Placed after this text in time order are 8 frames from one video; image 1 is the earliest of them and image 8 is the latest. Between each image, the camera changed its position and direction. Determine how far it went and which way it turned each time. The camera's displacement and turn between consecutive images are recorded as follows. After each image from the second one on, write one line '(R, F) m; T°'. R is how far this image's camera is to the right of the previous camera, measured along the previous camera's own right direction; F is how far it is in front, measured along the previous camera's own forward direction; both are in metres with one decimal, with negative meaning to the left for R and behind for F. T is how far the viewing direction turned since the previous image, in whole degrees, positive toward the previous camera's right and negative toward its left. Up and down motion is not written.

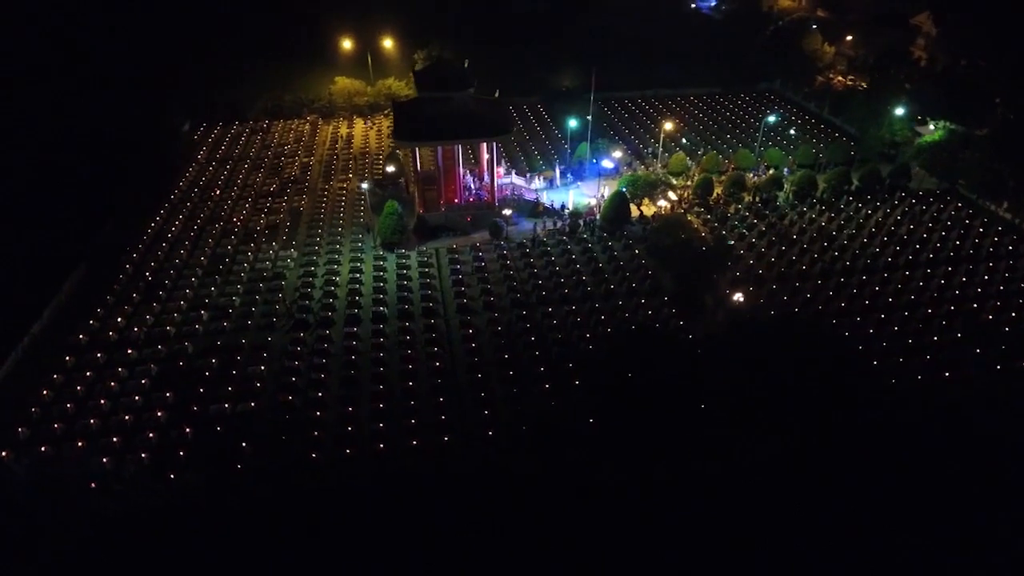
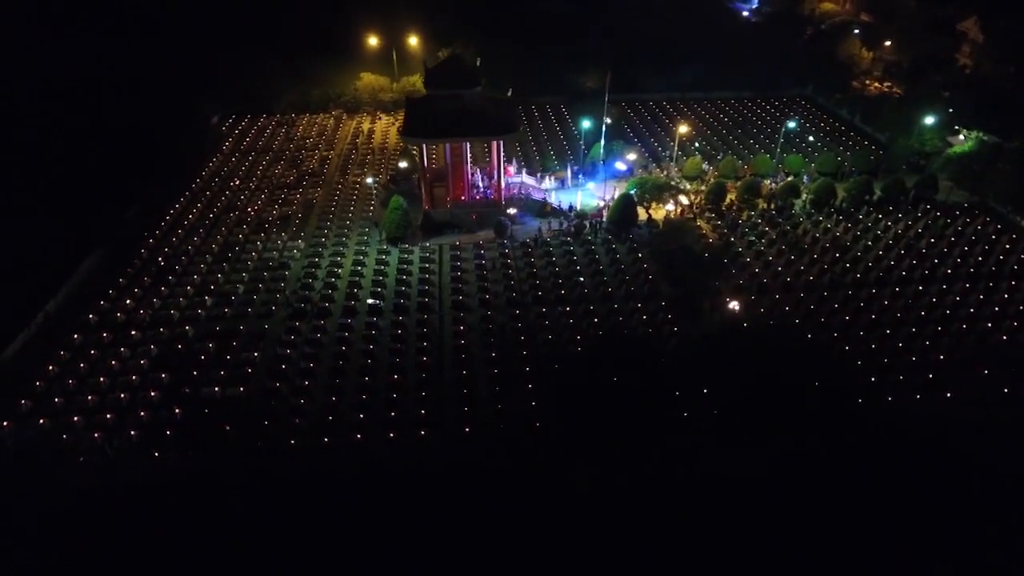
(+1.2, 0.0) m; -4°
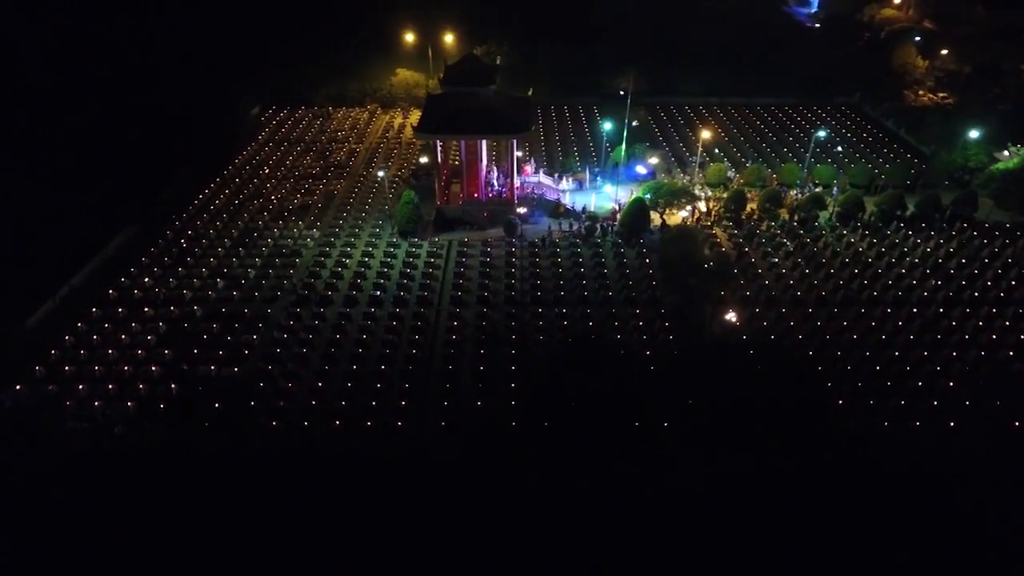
(+1.5, 0.0) m; -5°
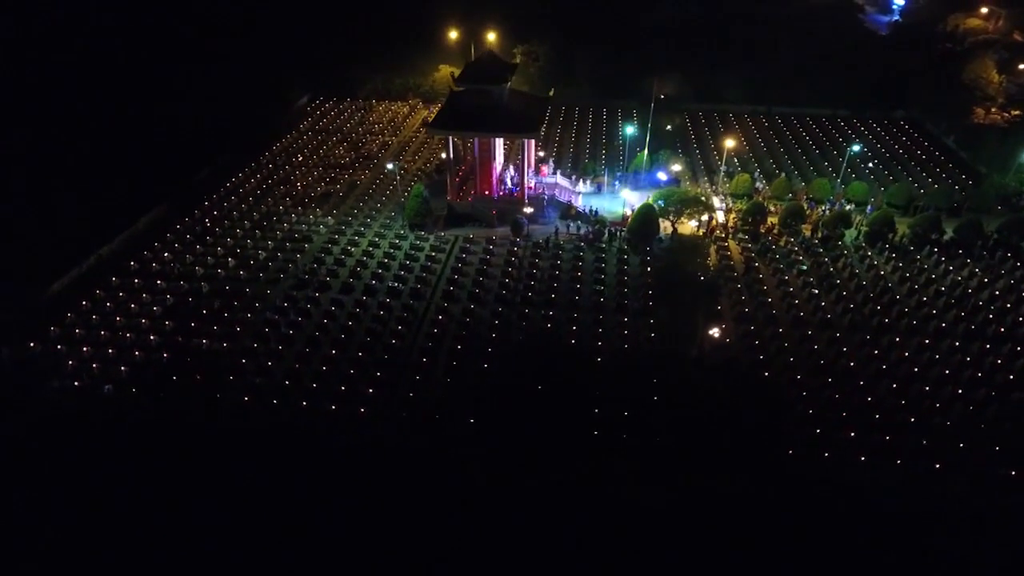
(+2.2, +0.1) m; -7°
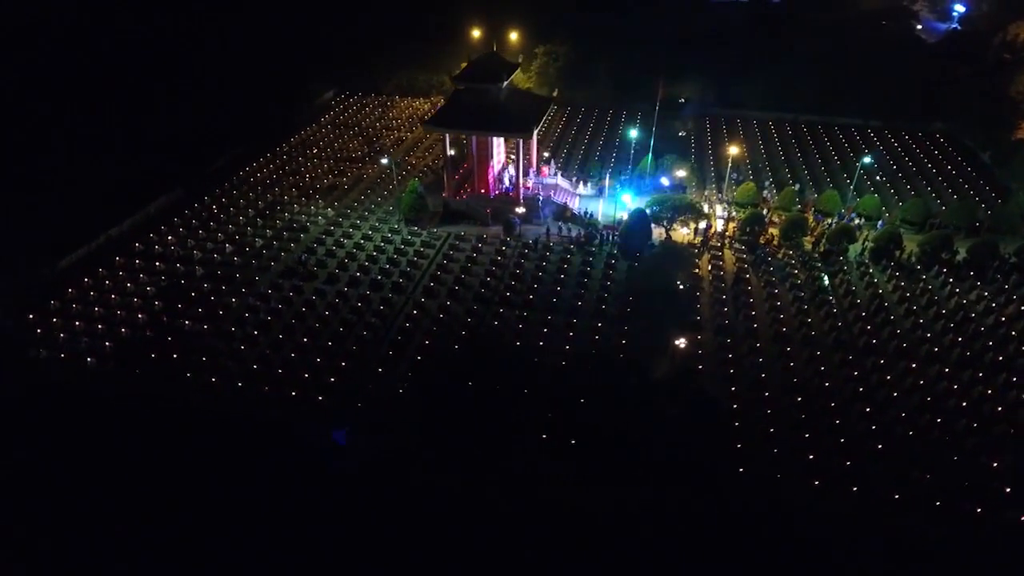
(+2.0, +0.1) m; -5°
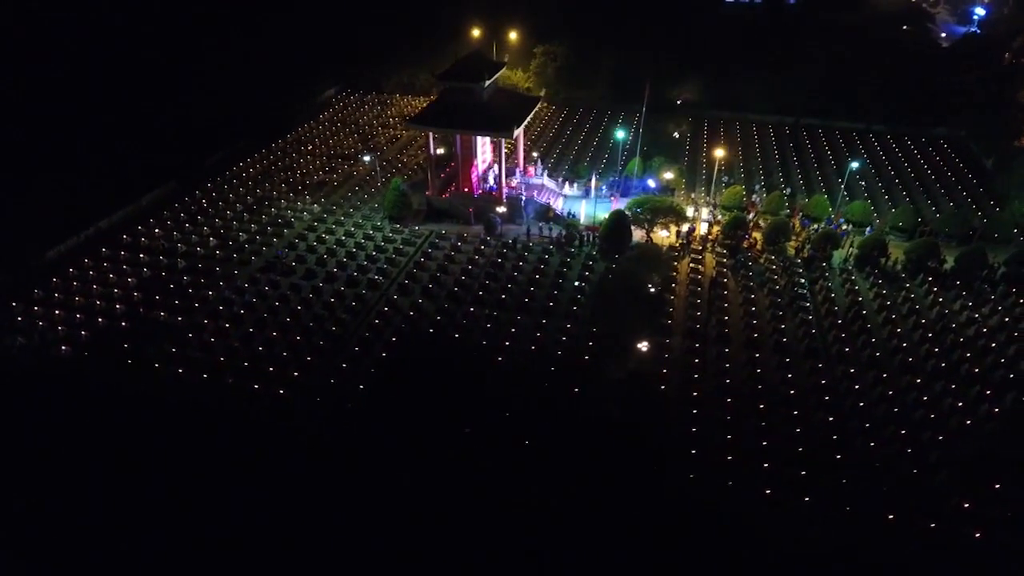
(+1.3, +0.1) m; -2°
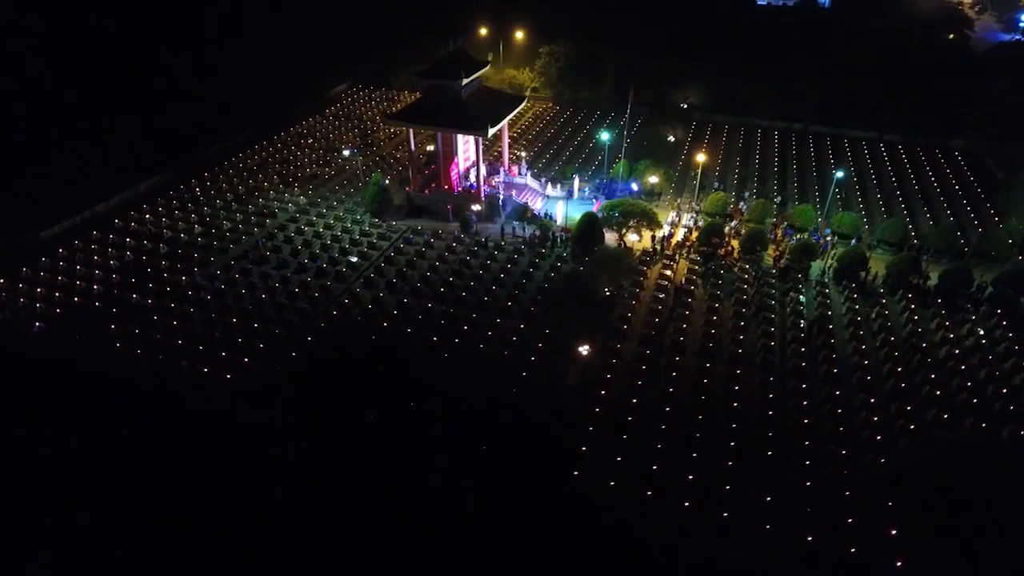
(+2.2, +0.1) m; -4°
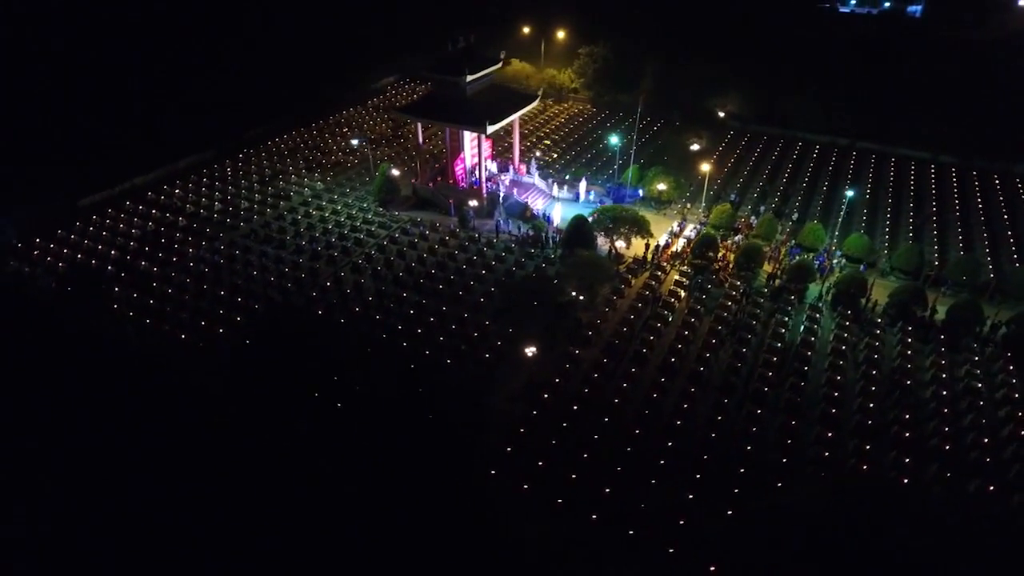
(+2.8, +0.3) m; -8°
